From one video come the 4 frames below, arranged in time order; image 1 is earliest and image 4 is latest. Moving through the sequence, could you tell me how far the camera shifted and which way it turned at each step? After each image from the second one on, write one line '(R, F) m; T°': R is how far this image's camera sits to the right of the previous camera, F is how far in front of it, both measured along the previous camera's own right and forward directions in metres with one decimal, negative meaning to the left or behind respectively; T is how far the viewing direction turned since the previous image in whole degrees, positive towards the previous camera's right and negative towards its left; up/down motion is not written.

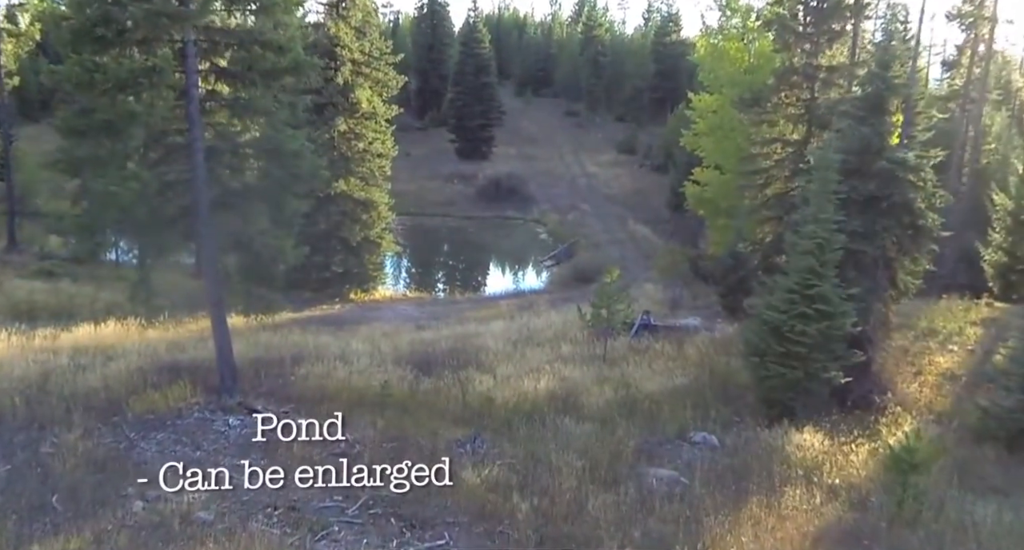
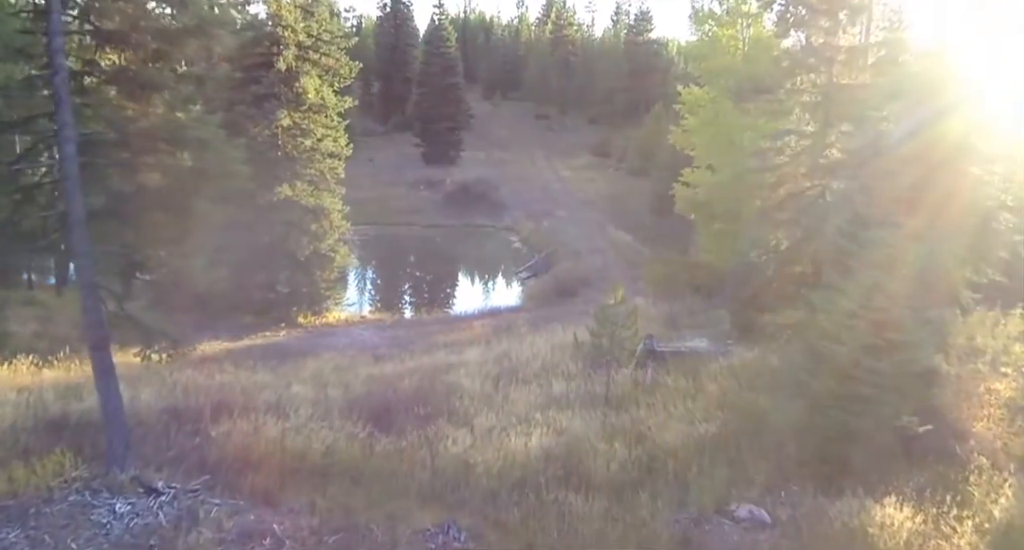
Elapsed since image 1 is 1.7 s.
(-0.2, +2.9) m; +2°
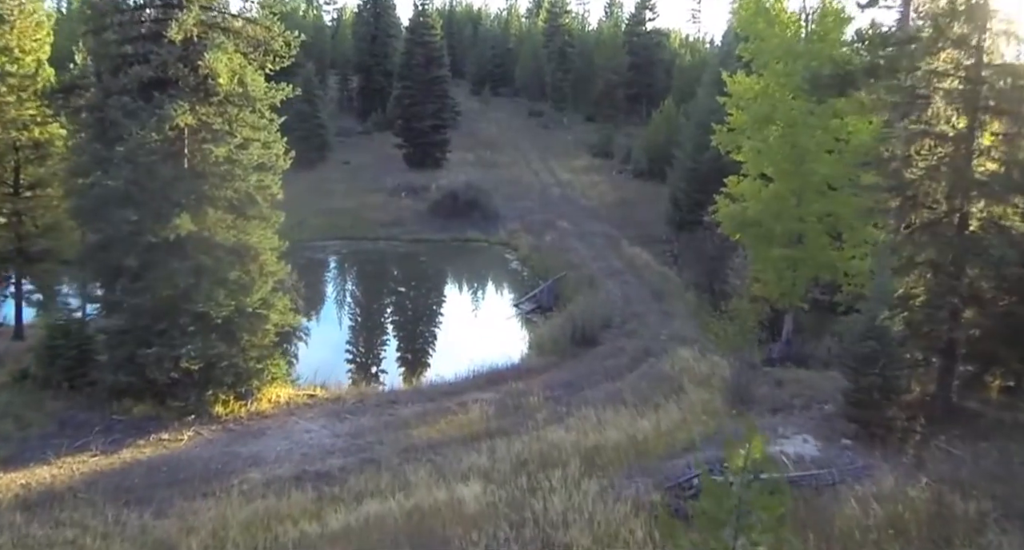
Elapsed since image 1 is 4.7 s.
(-0.4, +5.5) m; +1°
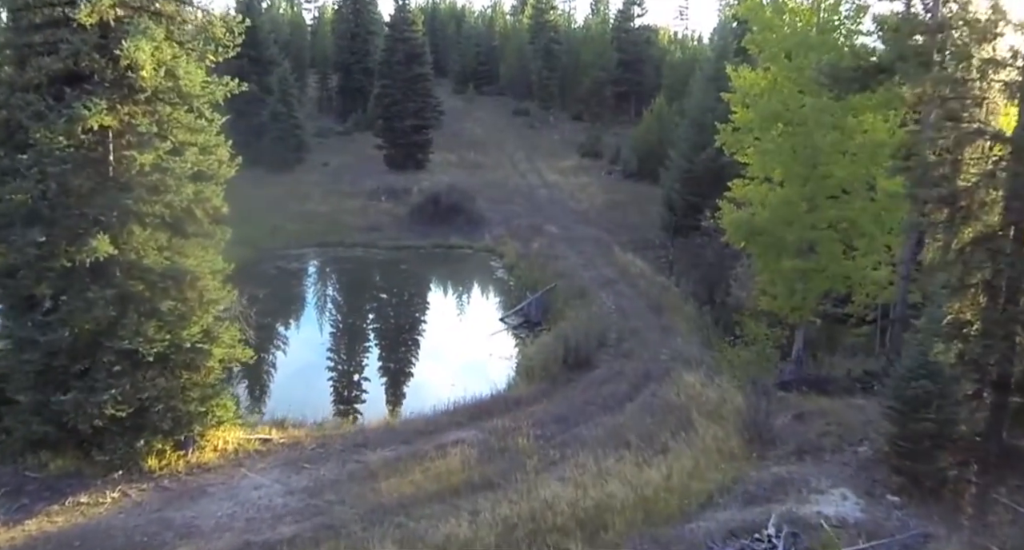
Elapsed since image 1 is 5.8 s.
(0.0, +1.8) m; +1°
